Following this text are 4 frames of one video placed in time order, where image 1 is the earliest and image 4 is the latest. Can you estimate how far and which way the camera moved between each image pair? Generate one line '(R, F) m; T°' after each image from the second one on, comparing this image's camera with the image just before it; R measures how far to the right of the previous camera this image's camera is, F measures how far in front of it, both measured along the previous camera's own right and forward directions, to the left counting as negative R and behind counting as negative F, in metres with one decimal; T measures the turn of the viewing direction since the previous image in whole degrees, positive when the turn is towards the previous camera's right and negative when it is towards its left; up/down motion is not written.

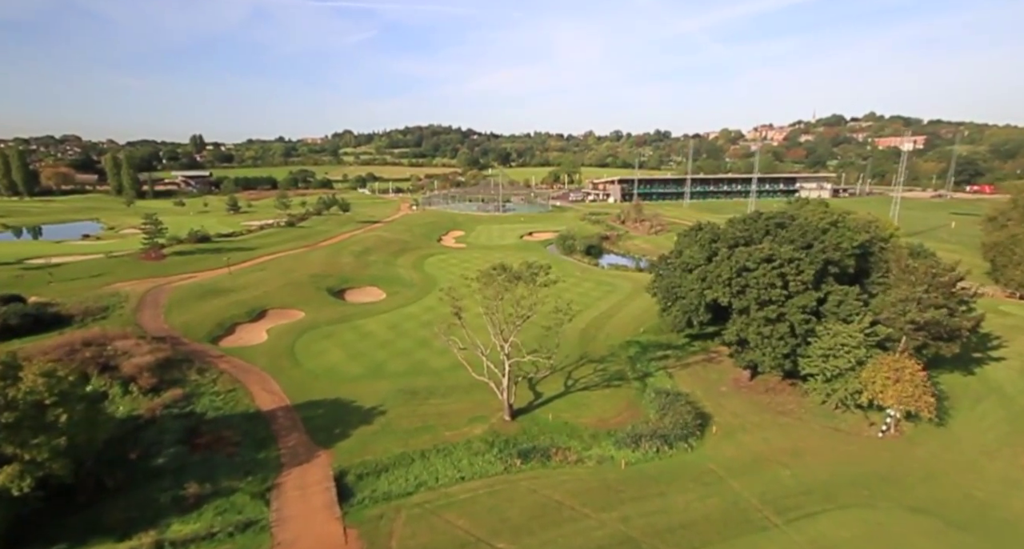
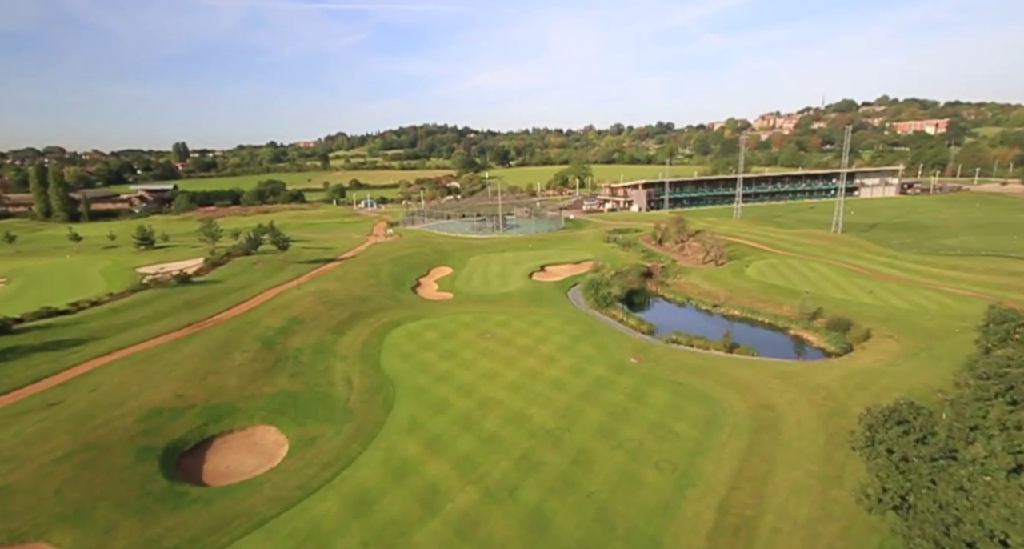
(-0.4, +21.5) m; 0°
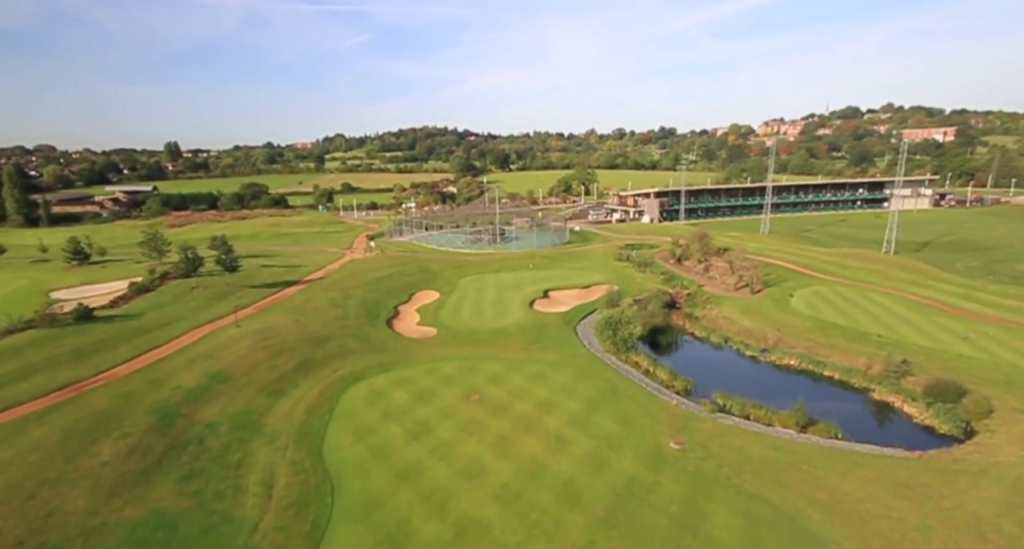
(+0.2, +9.3) m; 0°
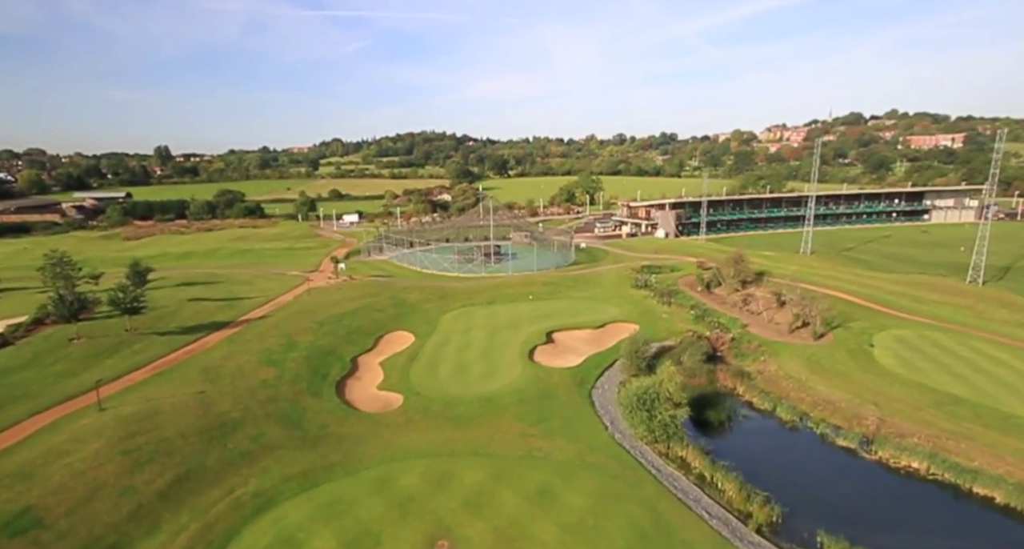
(+0.3, +10.8) m; 0°
